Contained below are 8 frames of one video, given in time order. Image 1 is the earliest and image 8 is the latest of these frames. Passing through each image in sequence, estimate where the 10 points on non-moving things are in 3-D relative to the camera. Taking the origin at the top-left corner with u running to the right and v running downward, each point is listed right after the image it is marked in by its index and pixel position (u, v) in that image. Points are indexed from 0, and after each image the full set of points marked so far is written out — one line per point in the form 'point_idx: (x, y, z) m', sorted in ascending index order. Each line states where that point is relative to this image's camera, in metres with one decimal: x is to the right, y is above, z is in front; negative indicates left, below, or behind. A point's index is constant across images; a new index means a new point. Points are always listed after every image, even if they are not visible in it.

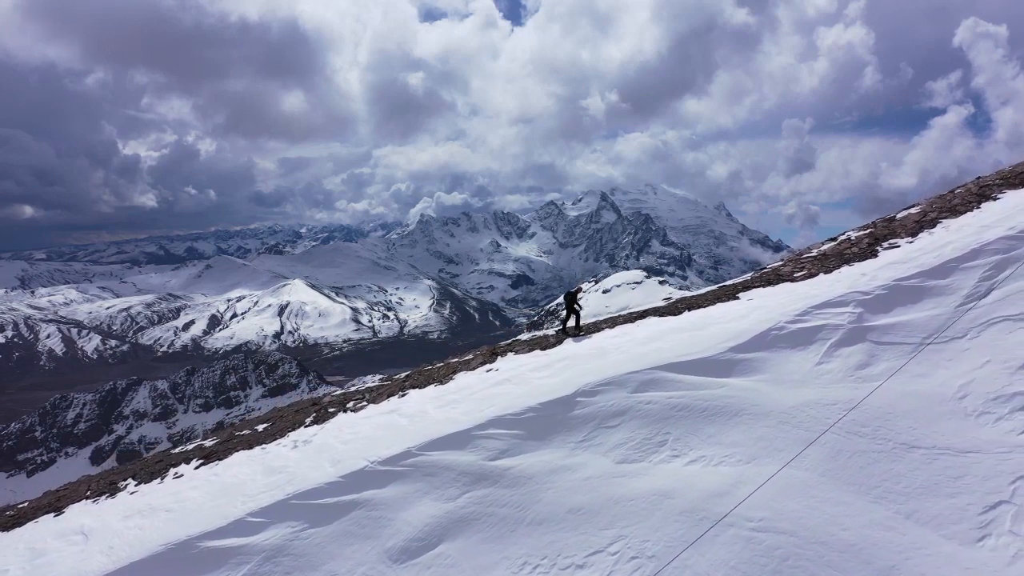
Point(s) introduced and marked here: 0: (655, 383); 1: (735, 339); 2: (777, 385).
0: (+4.1, -2.8, +14.2) m
1: (+6.8, -1.8, +15.2) m
2: (+7.4, -2.7, +13.5) m
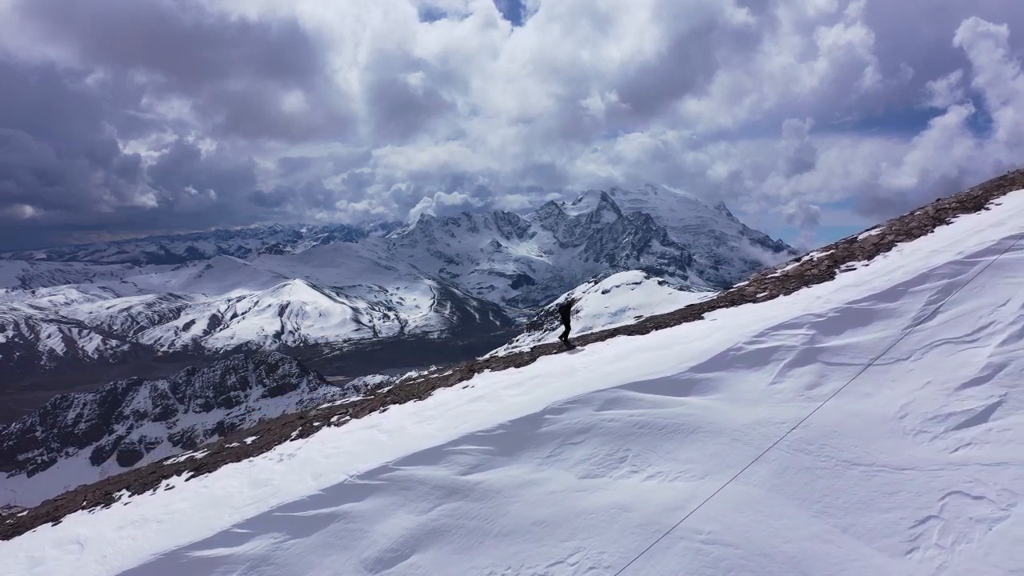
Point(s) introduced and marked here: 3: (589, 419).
0: (+3.2, -3.6, +15.0) m
1: (+5.9, -2.5, +16.0) m
2: (+6.5, -3.5, +14.4) m
3: (+2.2, -4.0, +14.7) m
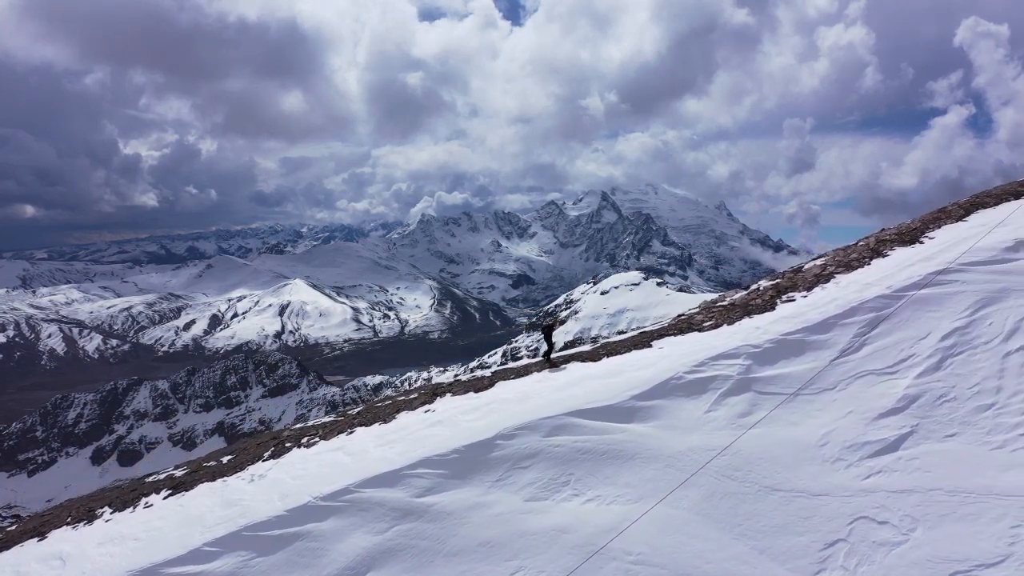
0: (+1.7, -4.7, +16.0) m
1: (+4.4, -3.6, +17.0) m
2: (+5.0, -4.6, +15.4) m
3: (+0.7, -5.1, +15.7) m
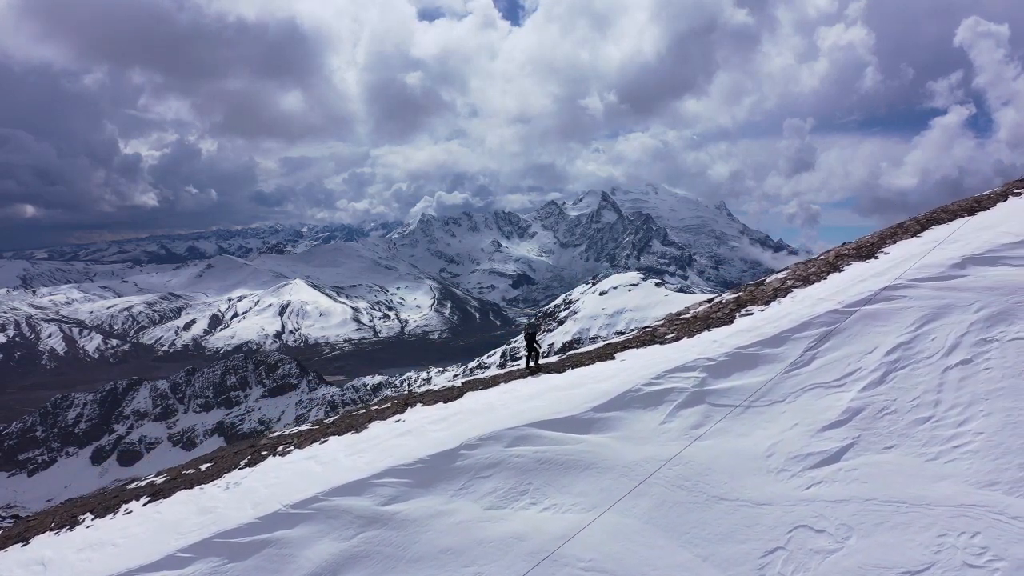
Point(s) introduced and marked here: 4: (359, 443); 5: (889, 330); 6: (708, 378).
0: (+0.5, -5.2, +16.6) m
1: (+3.1, -4.1, +17.6) m
2: (+3.8, -5.1, +16.0) m
3: (-0.5, -5.7, +16.3) m
4: (-5.9, -6.0, +18.6) m
5: (+13.1, -1.5, +16.8) m
6: (+7.0, -3.3, +17.3) m
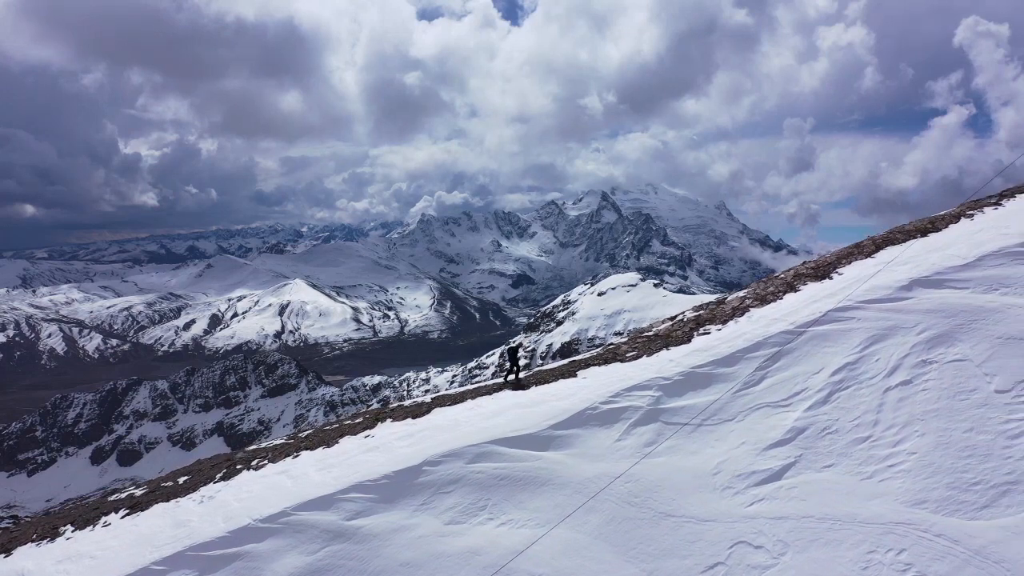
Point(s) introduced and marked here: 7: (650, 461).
0: (-0.9, -6.0, +17.3) m
1: (+1.8, -4.9, +18.3) m
2: (+2.4, -5.9, +16.7) m
3: (-1.9, -6.4, +17.0) m
4: (-7.3, -6.8, +19.3) m
5: (+11.8, -2.3, +17.5) m
6: (+5.6, -4.0, +17.9) m
7: (+4.6, -5.8, +16.2) m
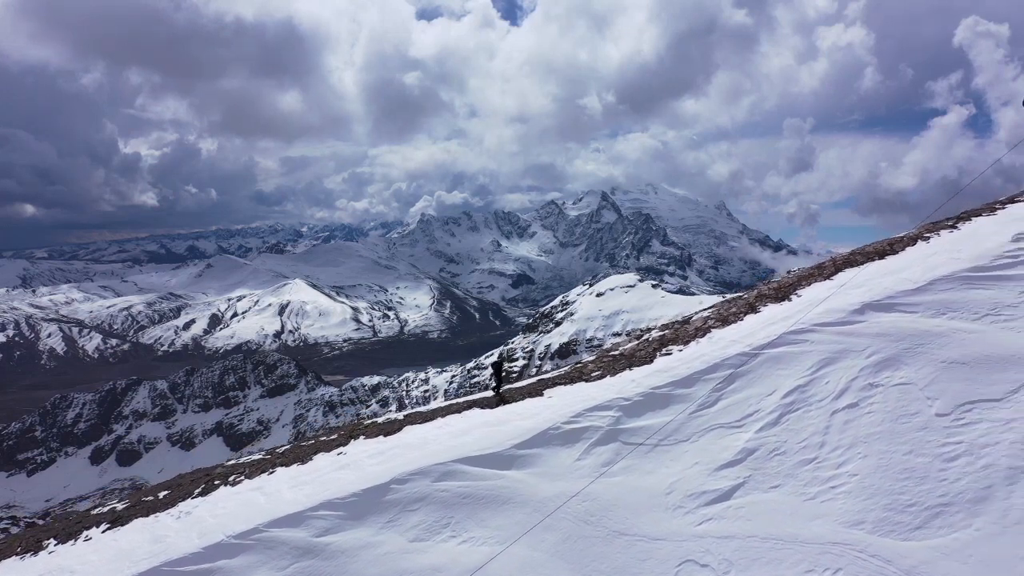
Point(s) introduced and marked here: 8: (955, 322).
0: (-2.2, -6.9, +17.9) m
1: (+0.5, -5.8, +18.9) m
2: (+1.1, -6.8, +17.3) m
3: (-3.2, -7.3, +17.6) m
4: (-8.6, -7.7, +19.9) m
5: (+10.5, -3.2, +18.1) m
6: (+4.3, -5.0, +18.6) m
7: (+3.3, -6.7, +16.8) m
8: (+16.4, -1.3, +17.8) m
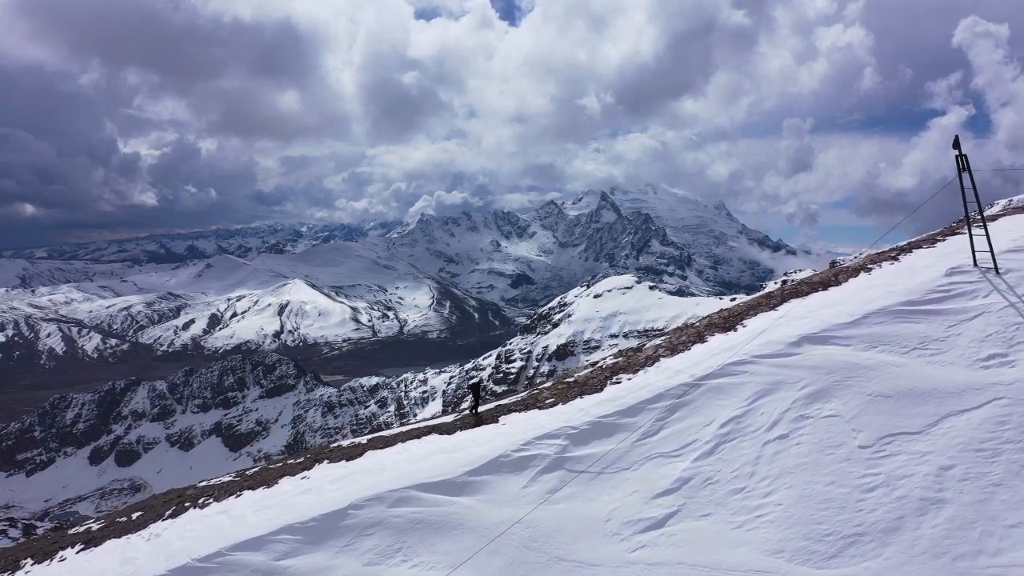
0: (-4.1, -8.2, +18.8) m
1: (-1.4, -7.2, +19.9) m
2: (-0.8, -8.1, +18.2) m
3: (-5.1, -8.7, +18.5) m
4: (-10.5, -9.0, +20.8) m
5: (+8.6, -4.5, +19.0) m
6: (+2.5, -6.3, +19.5) m
7: (+1.5, -8.1, +17.7) m
8: (+14.5, -2.6, +18.7) m
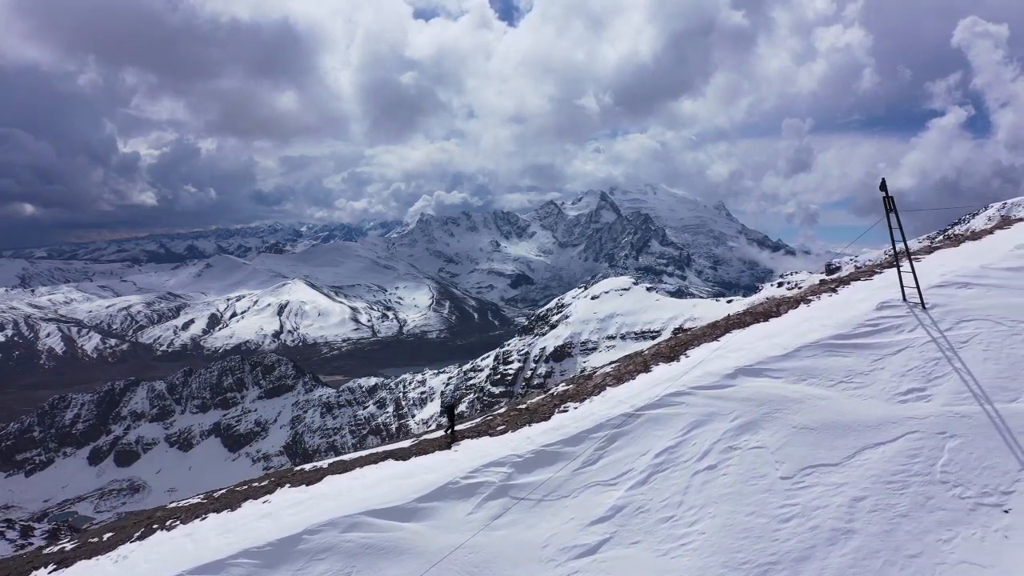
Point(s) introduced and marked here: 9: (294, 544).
0: (-6.2, -9.7, +19.9) m
1: (-3.6, -8.6, +20.9) m
2: (-2.9, -9.6, +19.2) m
3: (-7.2, -10.2, +19.5) m
4: (-12.6, -10.5, +21.9) m
5: (+6.4, -6.0, +20.1) m
6: (+0.3, -7.8, +20.5) m
7: (-0.7, -9.5, +18.7) m
8: (+12.4, -4.1, +19.7) m
9: (-8.8, -10.4, +19.6) m
